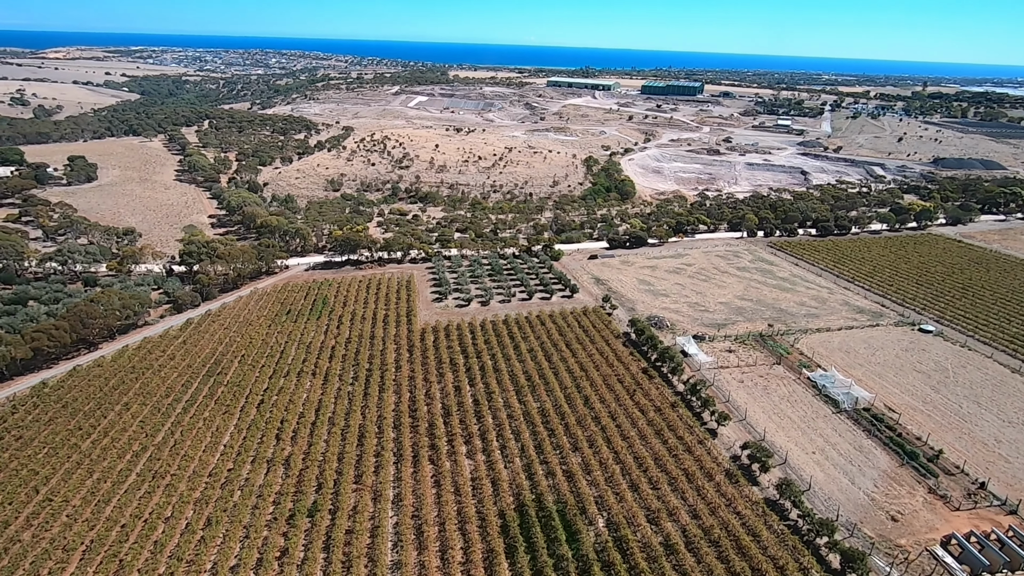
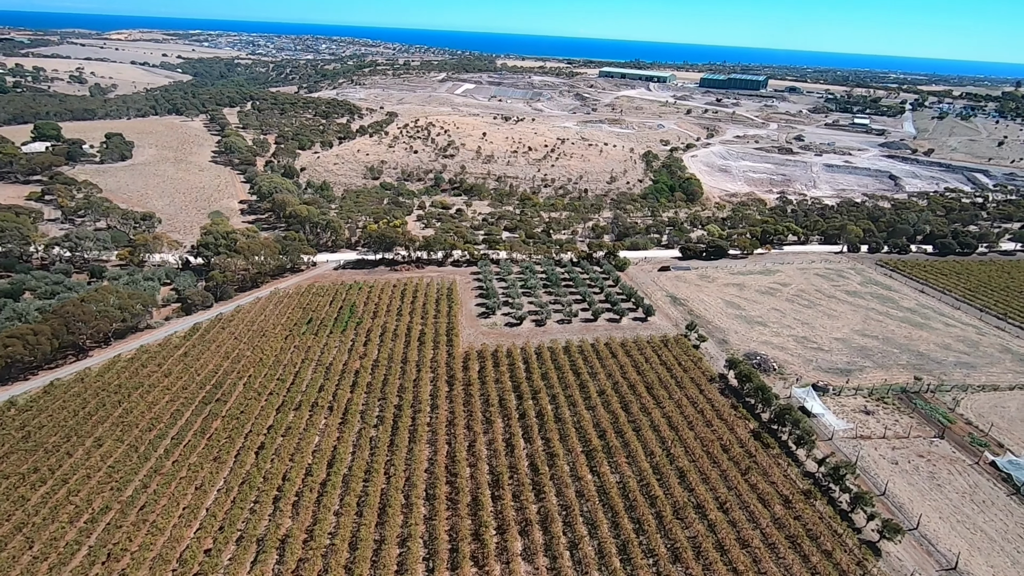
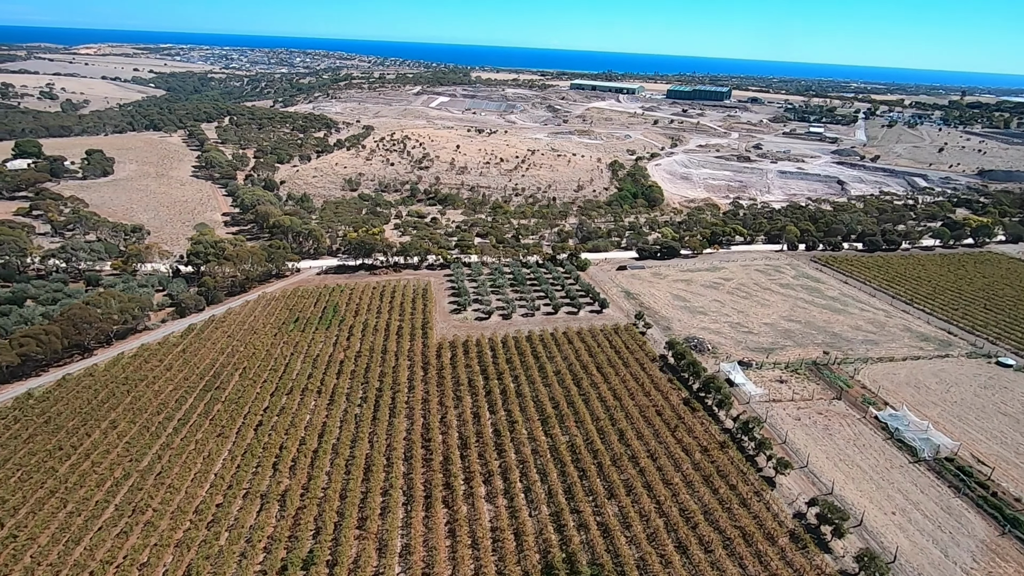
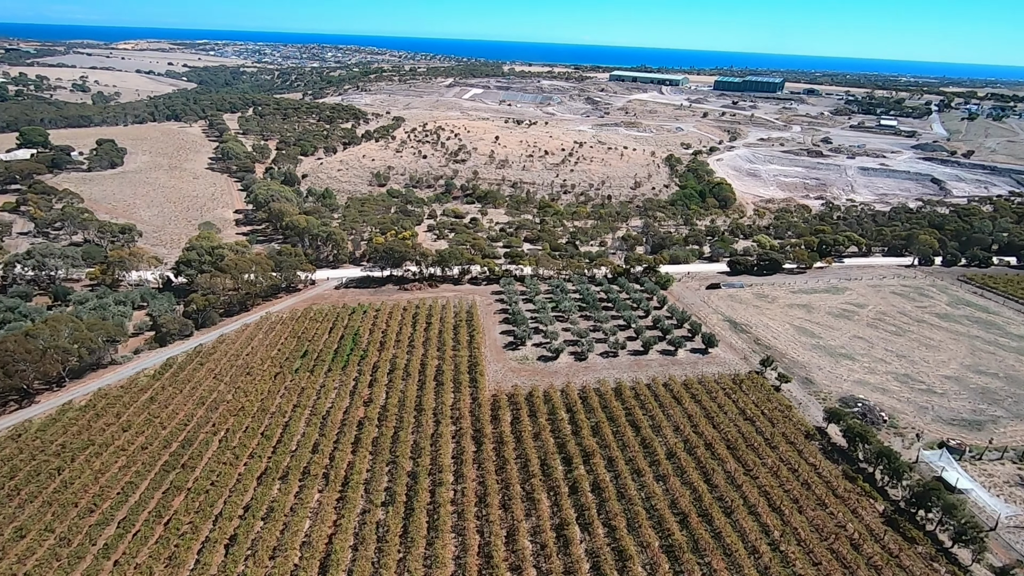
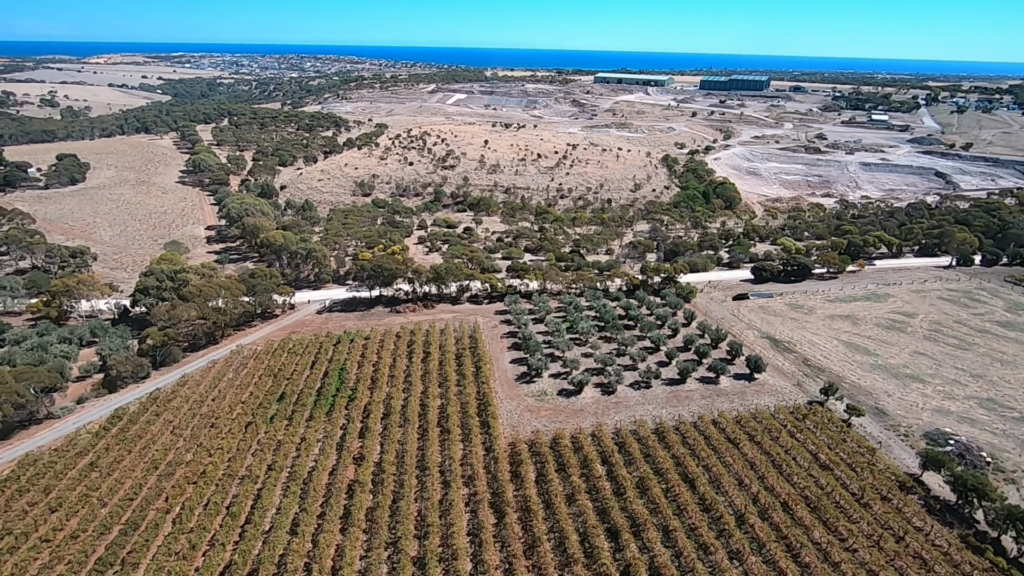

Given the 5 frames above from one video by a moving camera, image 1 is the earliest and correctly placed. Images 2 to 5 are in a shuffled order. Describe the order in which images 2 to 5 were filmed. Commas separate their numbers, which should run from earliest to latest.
3, 2, 4, 5
